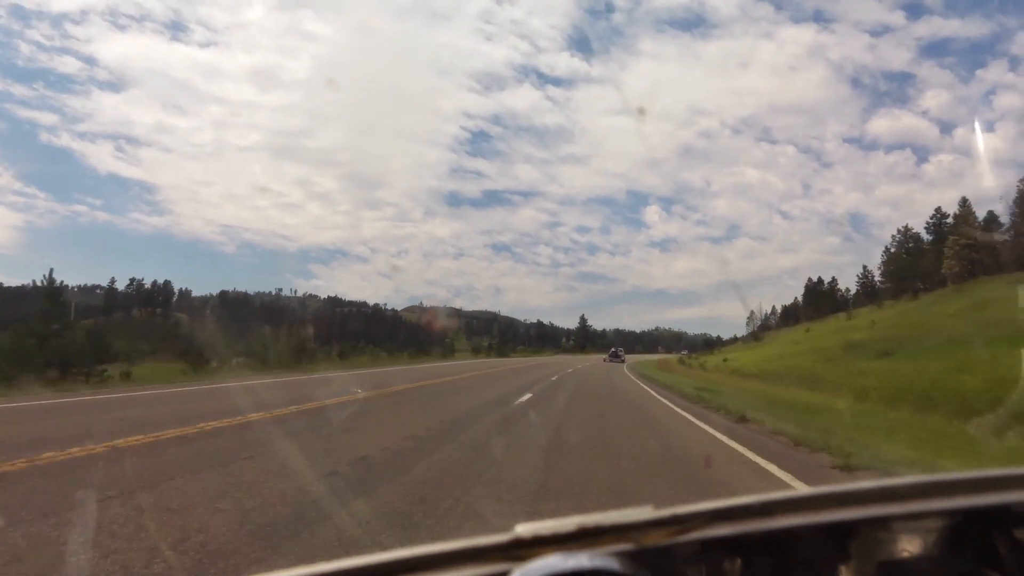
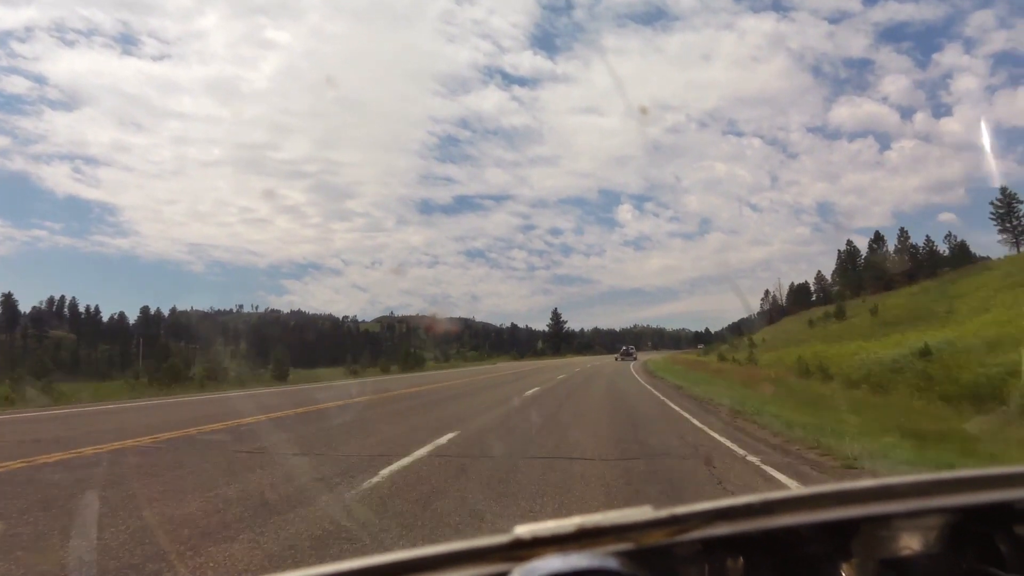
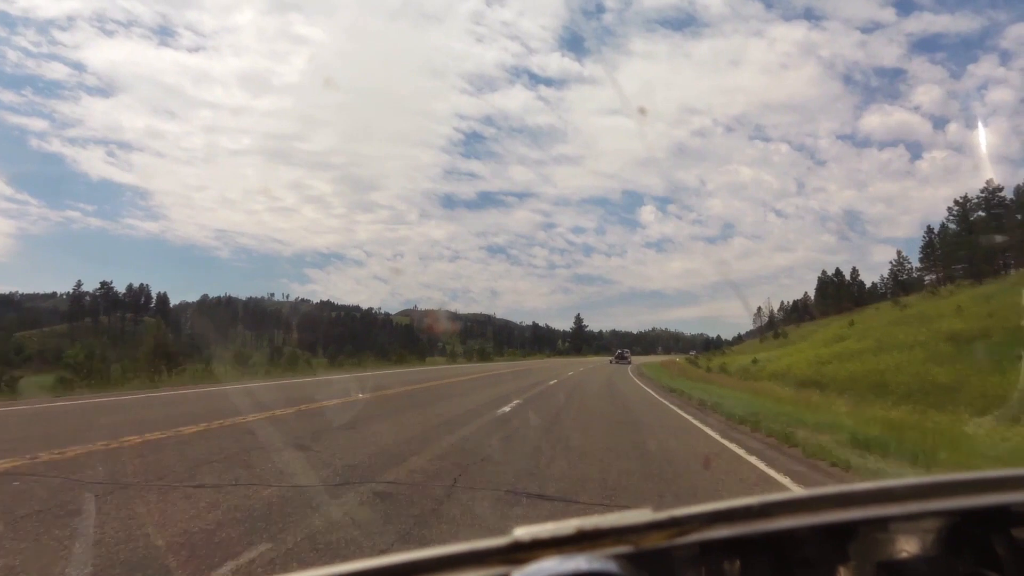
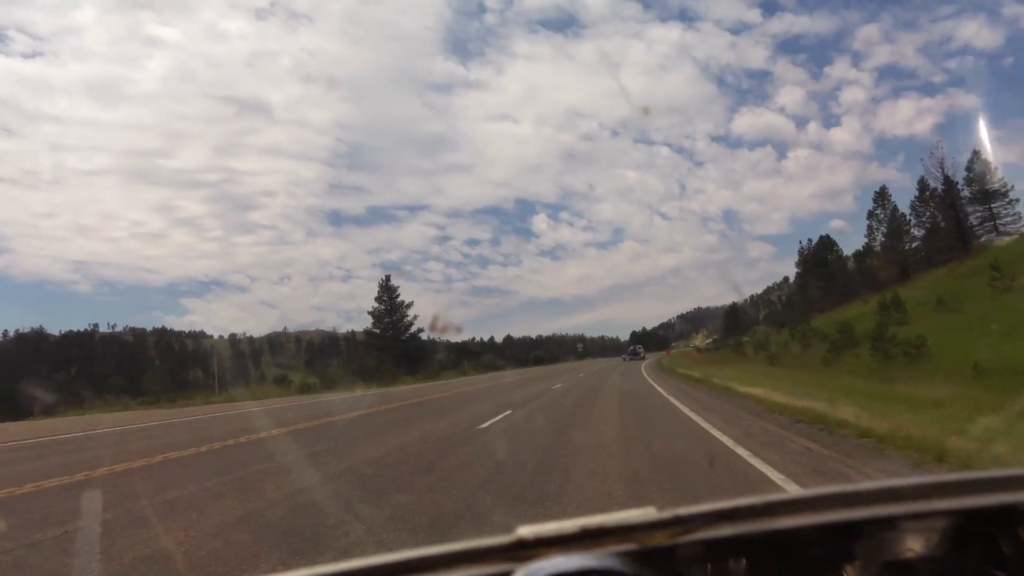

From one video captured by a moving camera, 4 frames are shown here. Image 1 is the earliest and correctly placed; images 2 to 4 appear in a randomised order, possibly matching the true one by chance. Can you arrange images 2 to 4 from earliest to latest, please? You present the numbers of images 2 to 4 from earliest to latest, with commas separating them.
3, 2, 4
